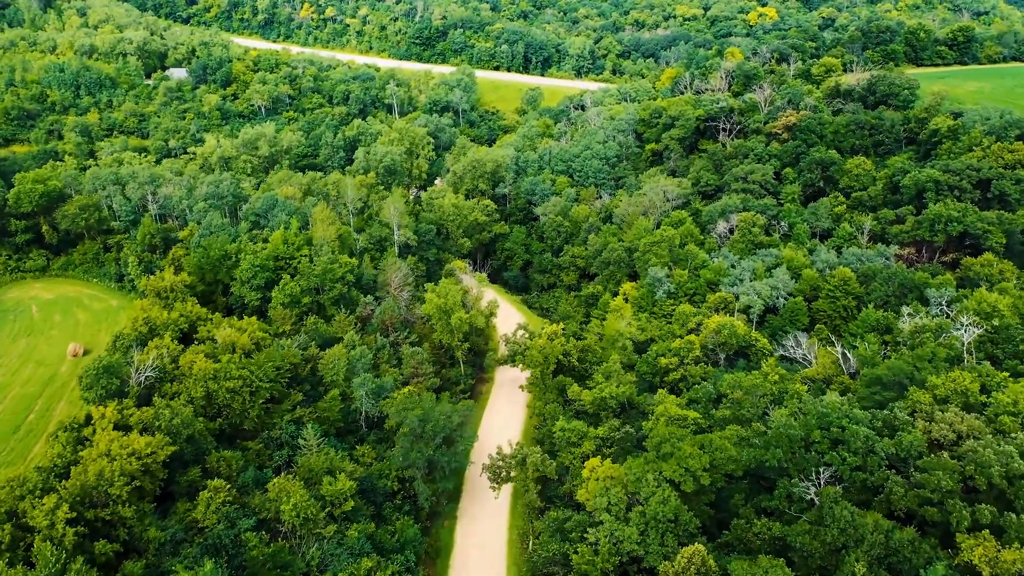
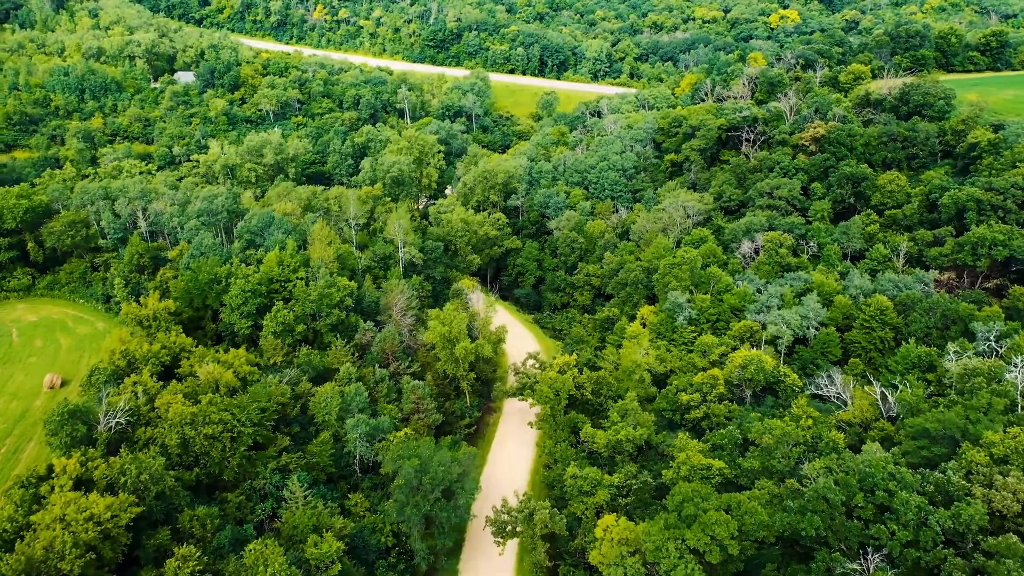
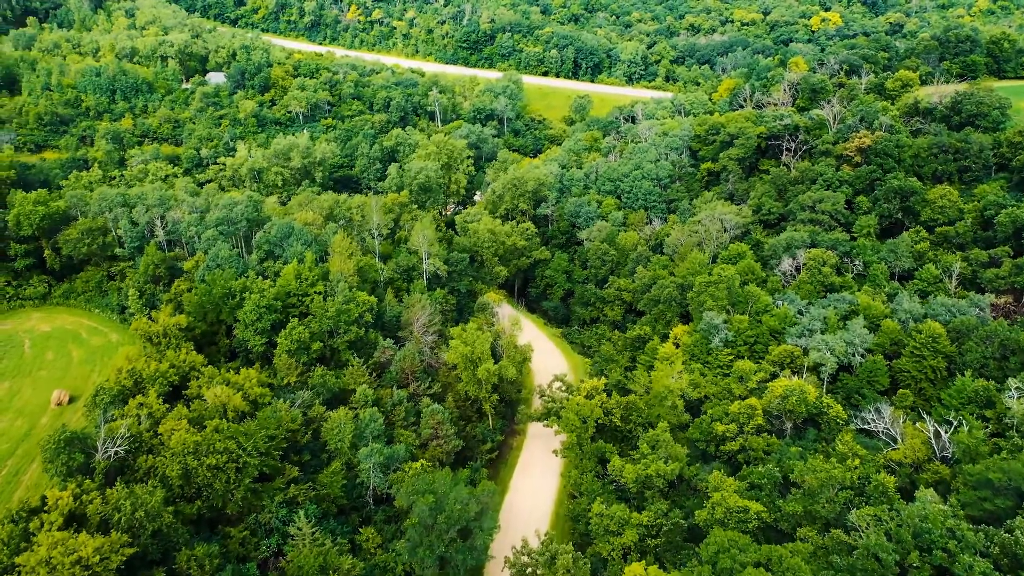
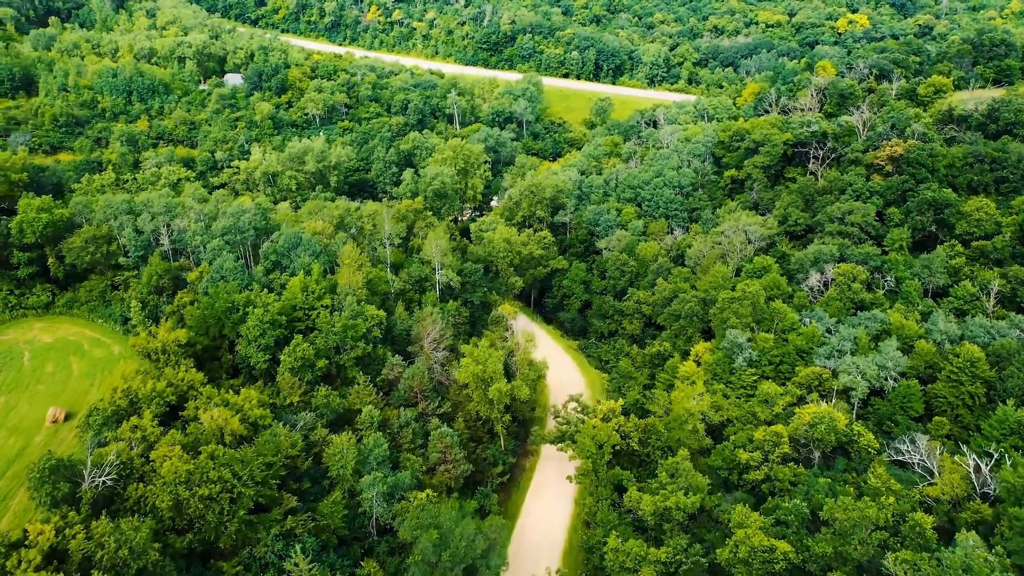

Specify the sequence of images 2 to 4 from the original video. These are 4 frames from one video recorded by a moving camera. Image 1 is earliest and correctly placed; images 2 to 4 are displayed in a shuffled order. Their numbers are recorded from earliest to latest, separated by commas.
2, 3, 4
